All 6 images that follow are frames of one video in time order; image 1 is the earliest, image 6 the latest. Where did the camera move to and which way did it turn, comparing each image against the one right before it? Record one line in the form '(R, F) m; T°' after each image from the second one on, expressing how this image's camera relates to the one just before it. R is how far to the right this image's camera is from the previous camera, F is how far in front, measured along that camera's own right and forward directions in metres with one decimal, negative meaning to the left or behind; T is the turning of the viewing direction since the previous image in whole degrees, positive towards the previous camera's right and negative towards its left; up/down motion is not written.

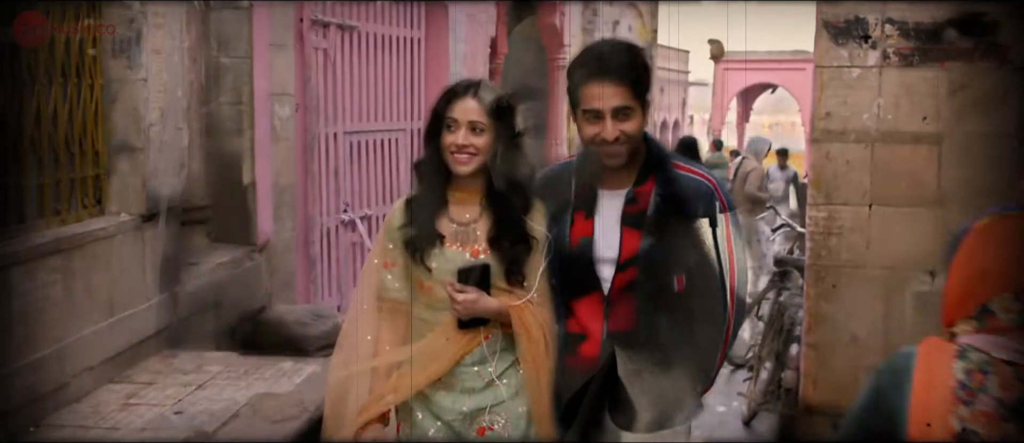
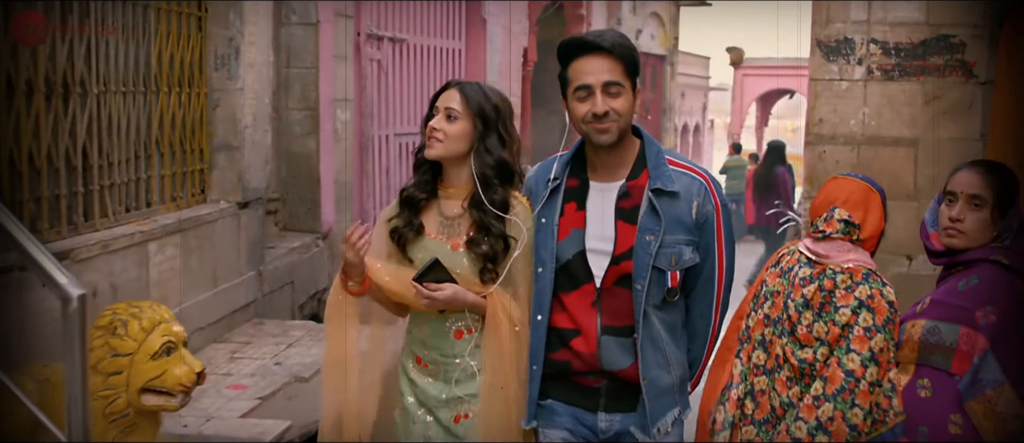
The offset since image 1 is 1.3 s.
(-0.1, -0.7) m; -1°
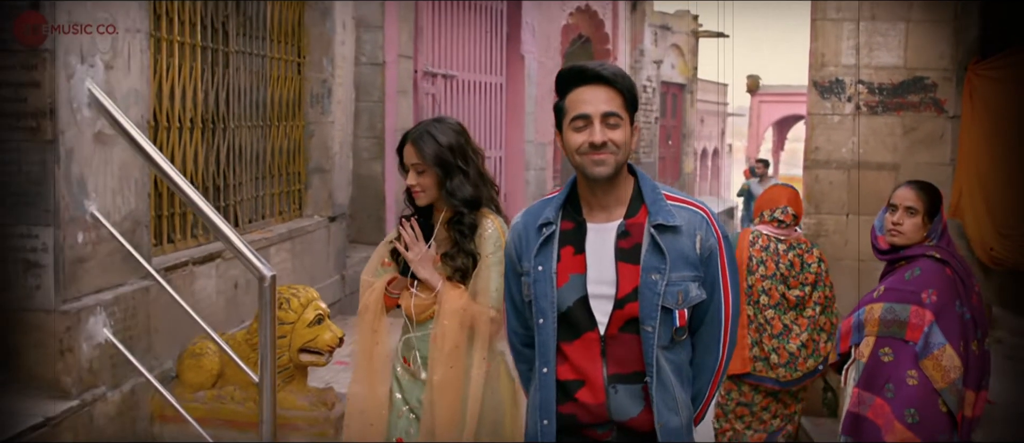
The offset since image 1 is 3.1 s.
(-0.1, -0.8) m; -1°
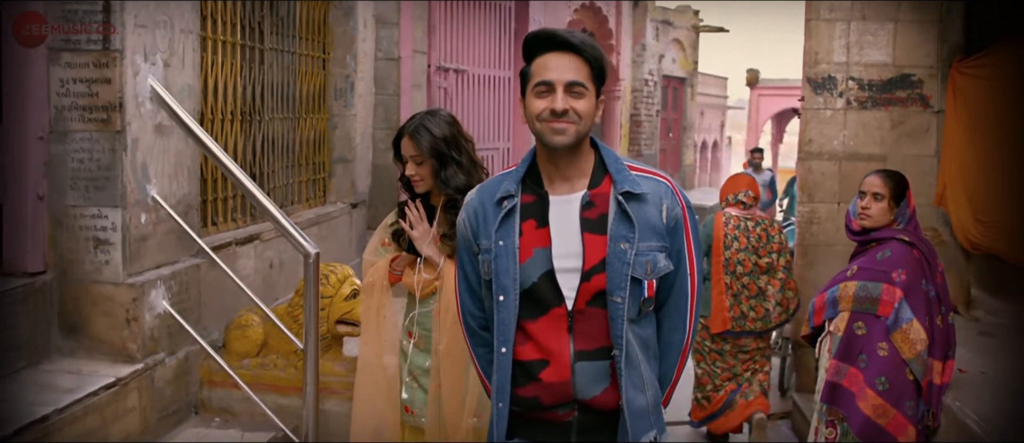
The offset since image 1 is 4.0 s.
(-0.1, -0.3) m; 0°
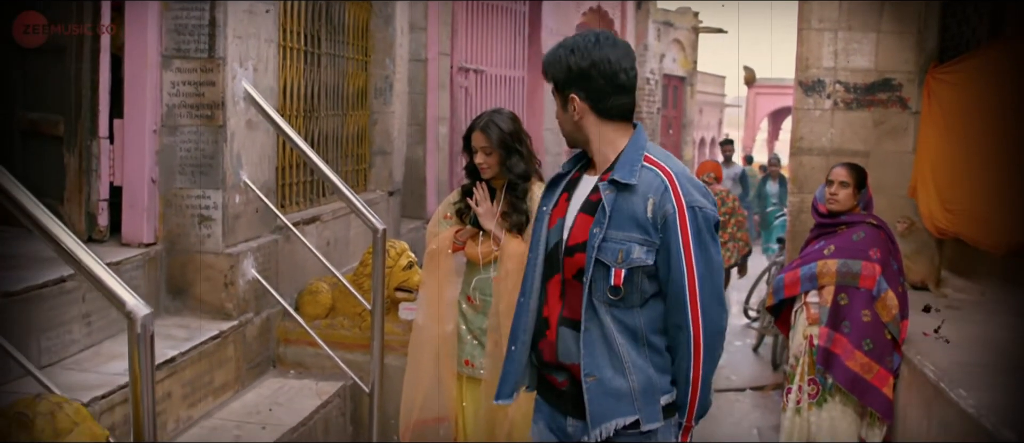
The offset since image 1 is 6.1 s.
(-0.1, -0.6) m; 0°
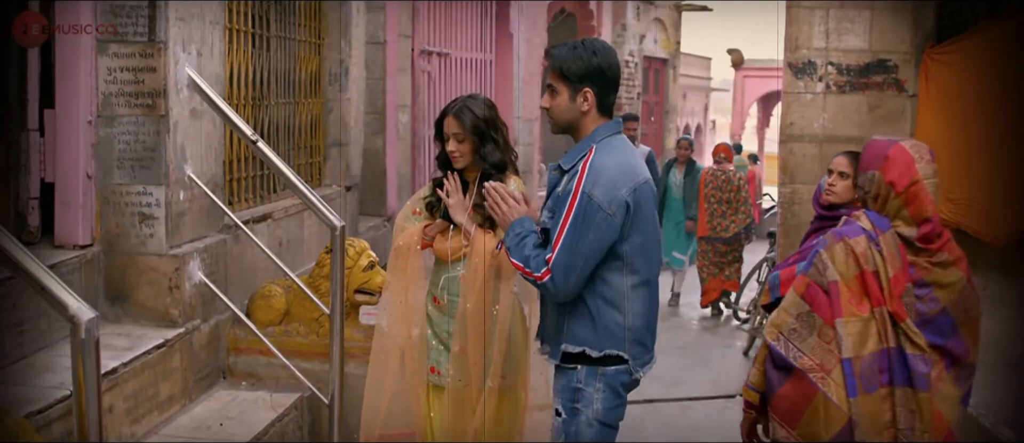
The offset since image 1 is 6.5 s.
(0.0, +0.3) m; +1°
